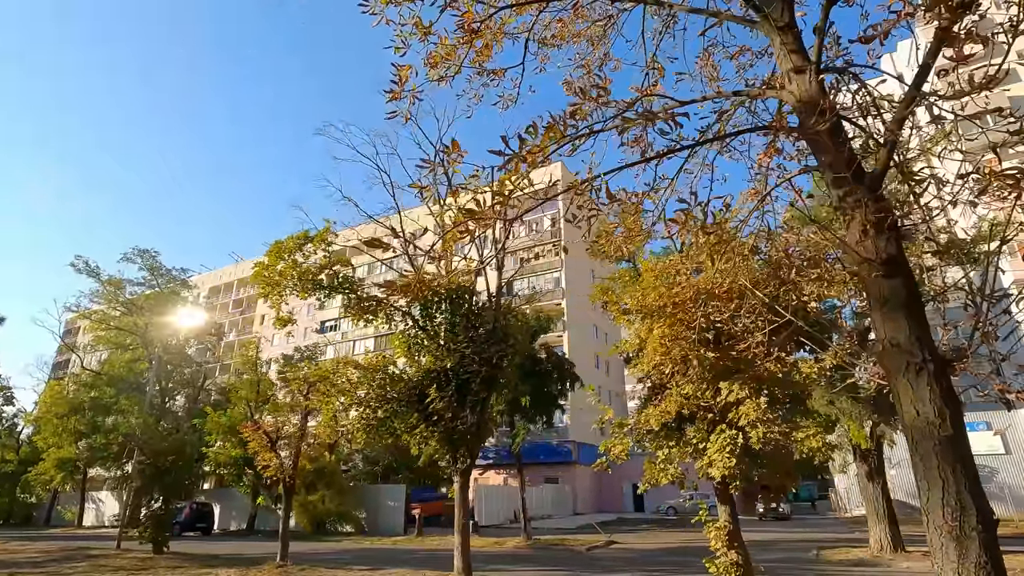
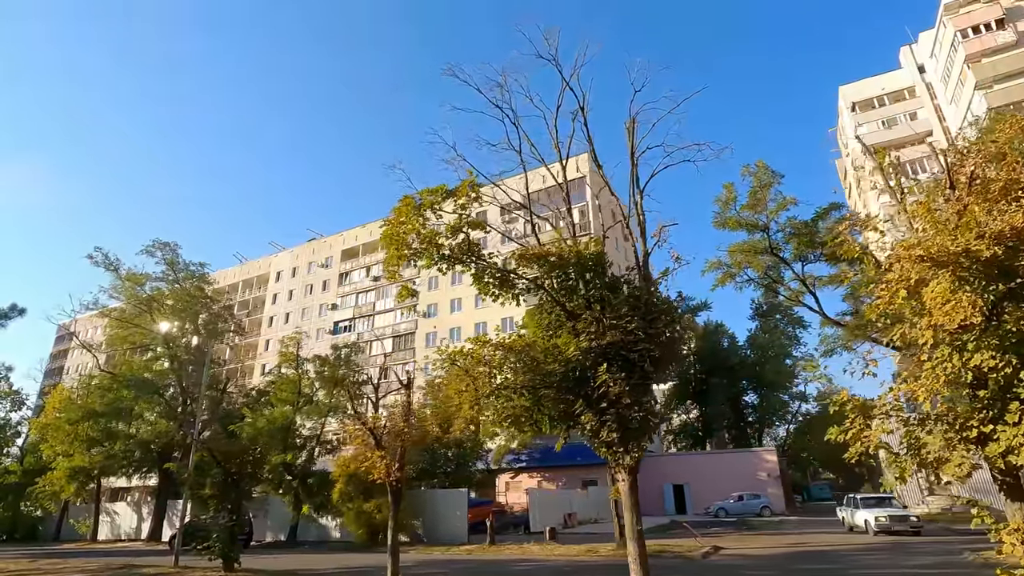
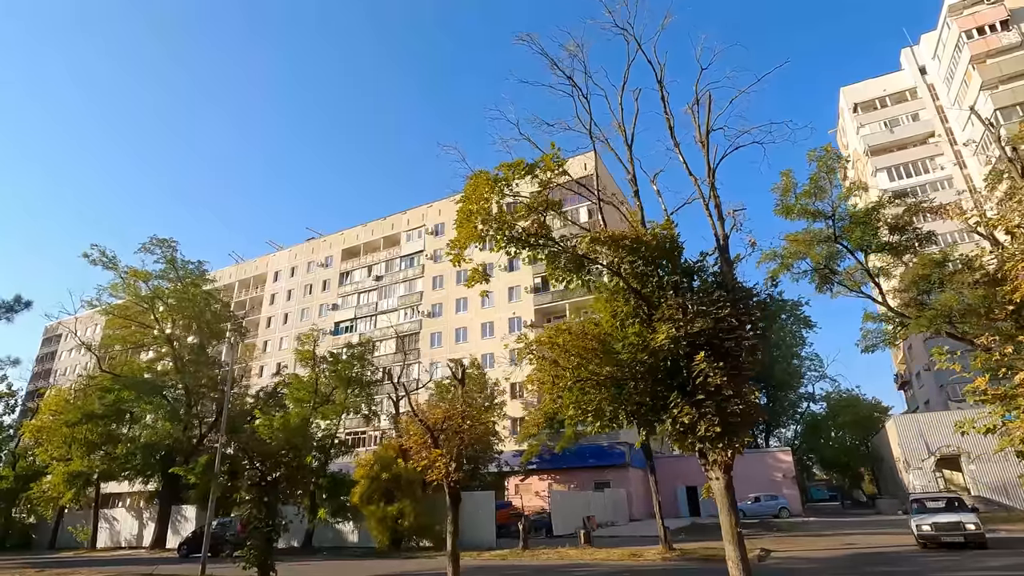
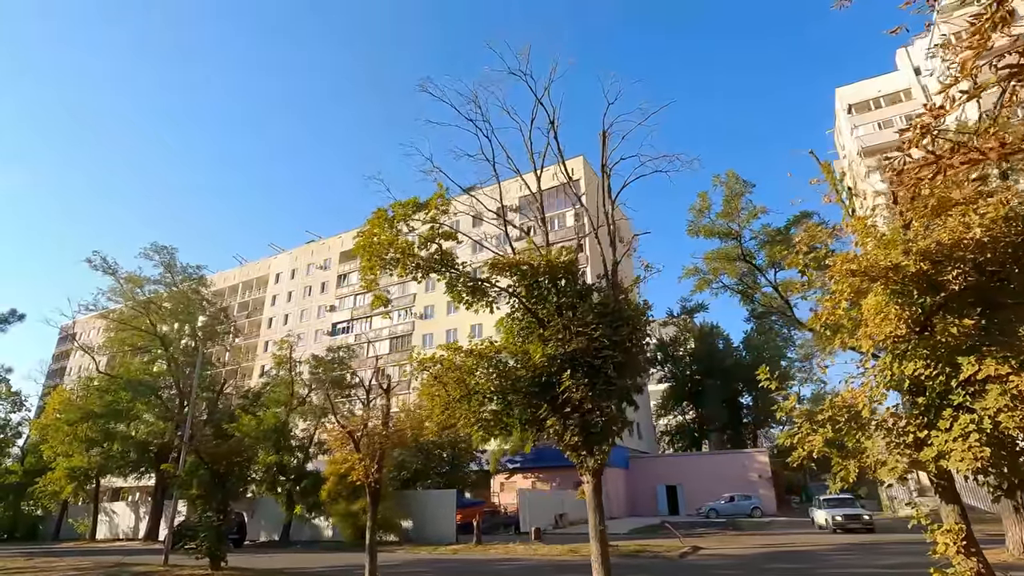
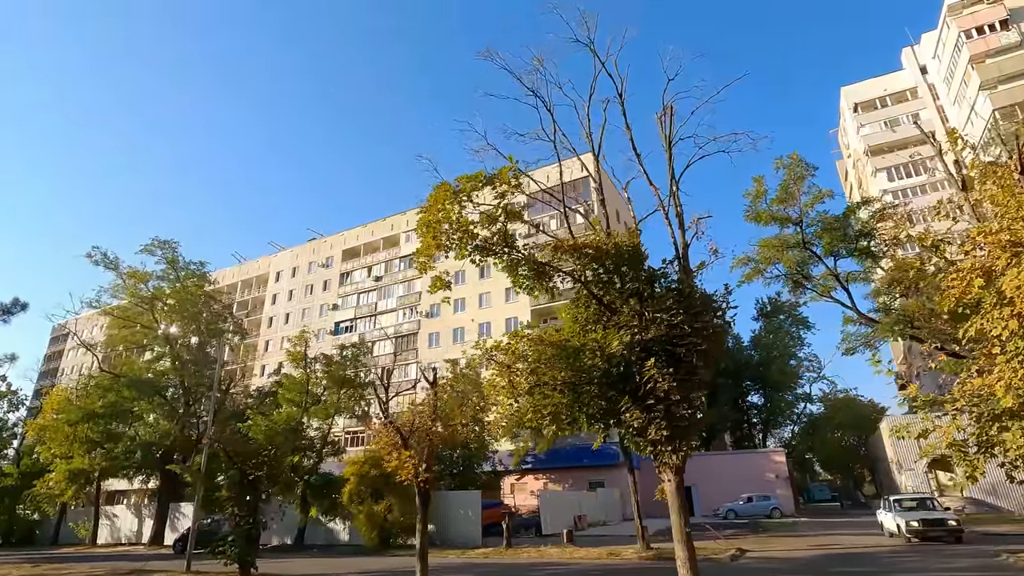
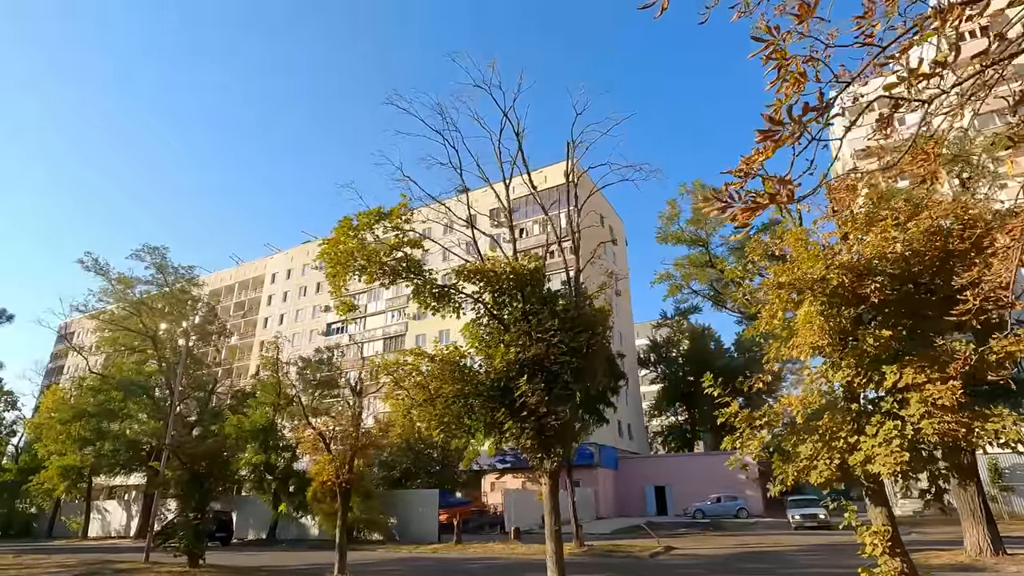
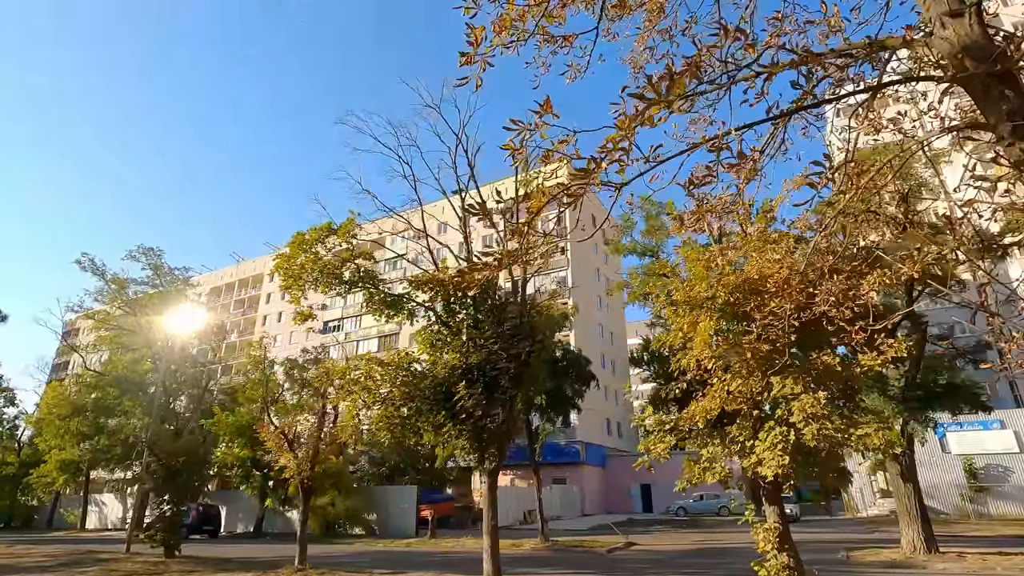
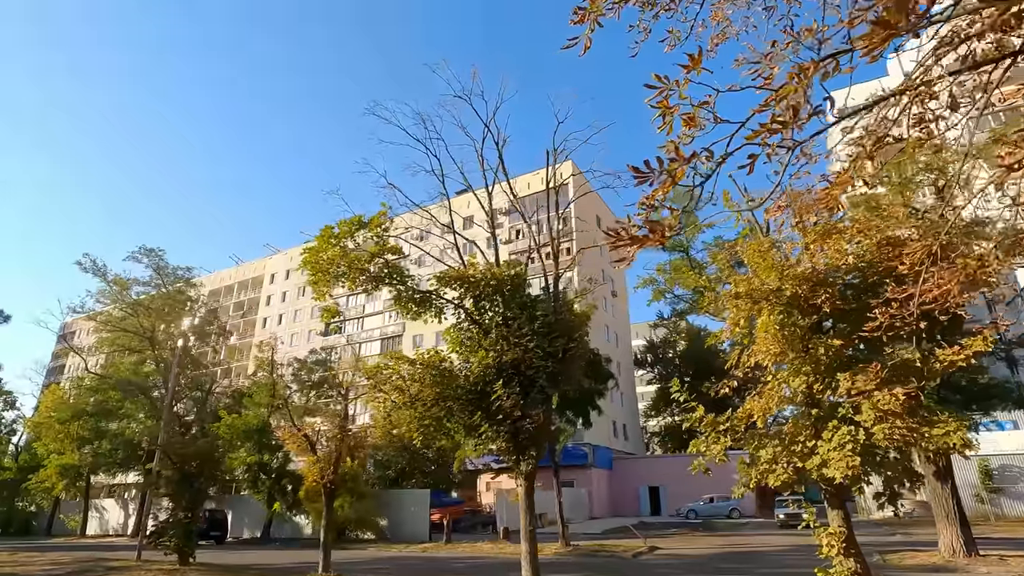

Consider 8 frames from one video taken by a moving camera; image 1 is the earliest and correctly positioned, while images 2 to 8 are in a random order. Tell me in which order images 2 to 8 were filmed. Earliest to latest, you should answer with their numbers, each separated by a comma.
7, 8, 6, 4, 2, 5, 3
